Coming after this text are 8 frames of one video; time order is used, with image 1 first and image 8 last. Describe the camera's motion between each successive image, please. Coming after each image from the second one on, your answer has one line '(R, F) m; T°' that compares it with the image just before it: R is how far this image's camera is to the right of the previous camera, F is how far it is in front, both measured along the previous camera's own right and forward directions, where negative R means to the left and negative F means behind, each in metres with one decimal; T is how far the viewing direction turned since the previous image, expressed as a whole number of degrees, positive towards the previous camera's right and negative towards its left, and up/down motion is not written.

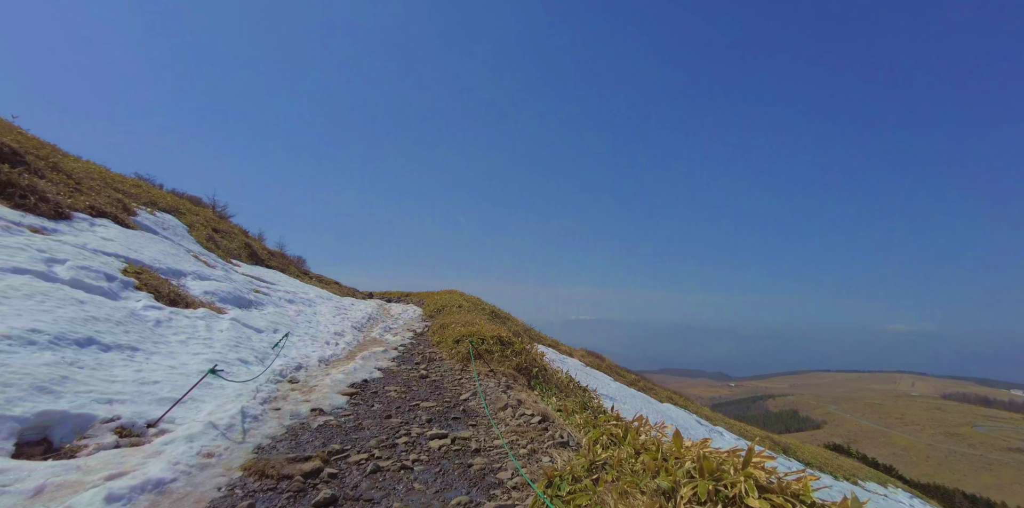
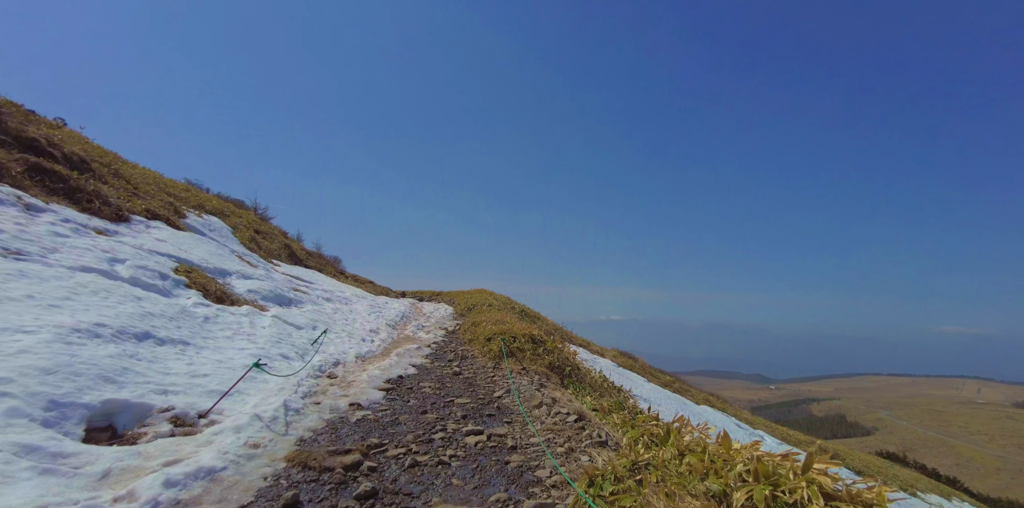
(-0.1, 0.0) m; -4°
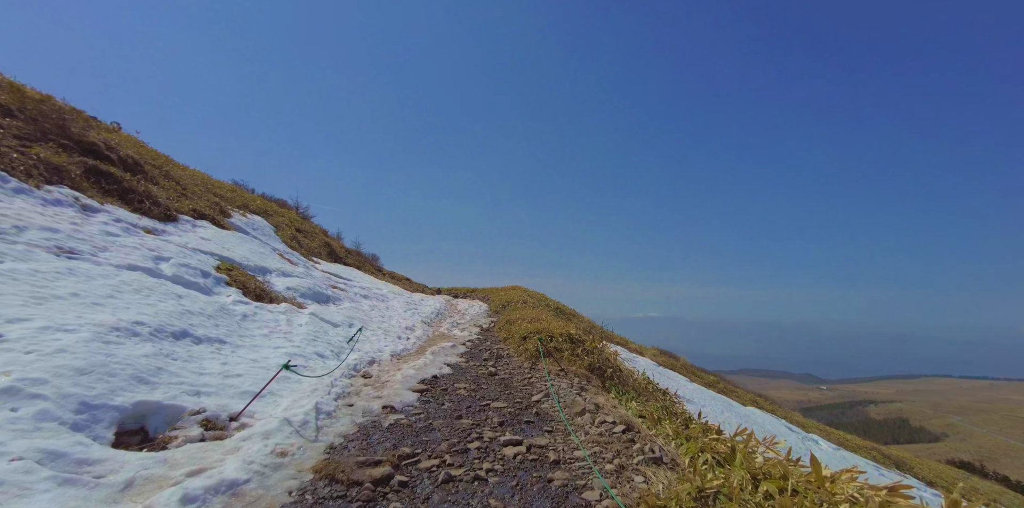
(-0.1, +0.5) m; -4°
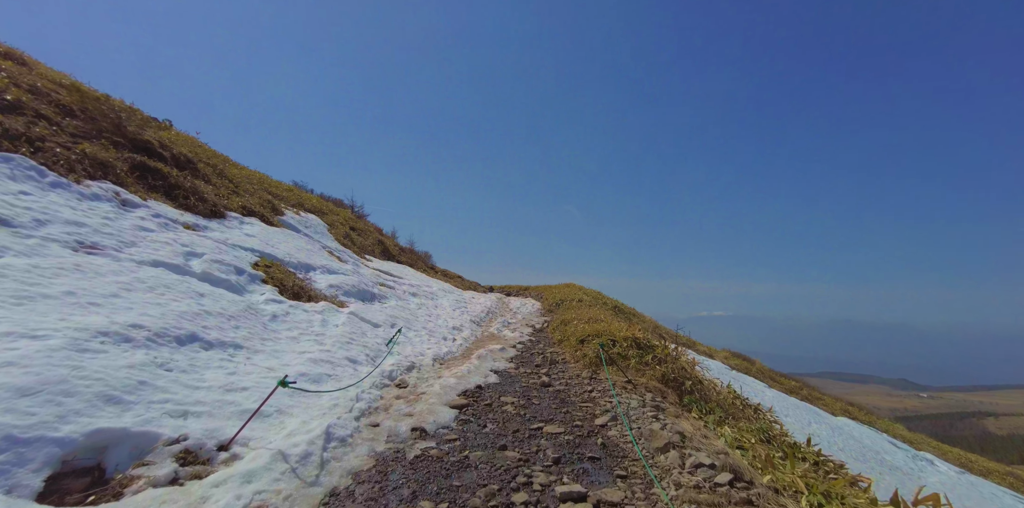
(0.0, +1.5) m; -7°
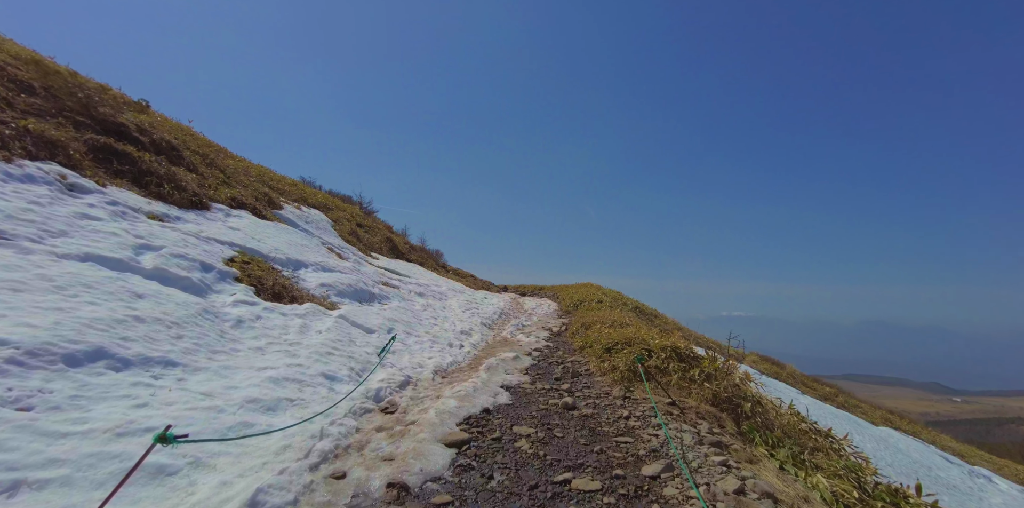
(0.0, +1.8) m; -2°
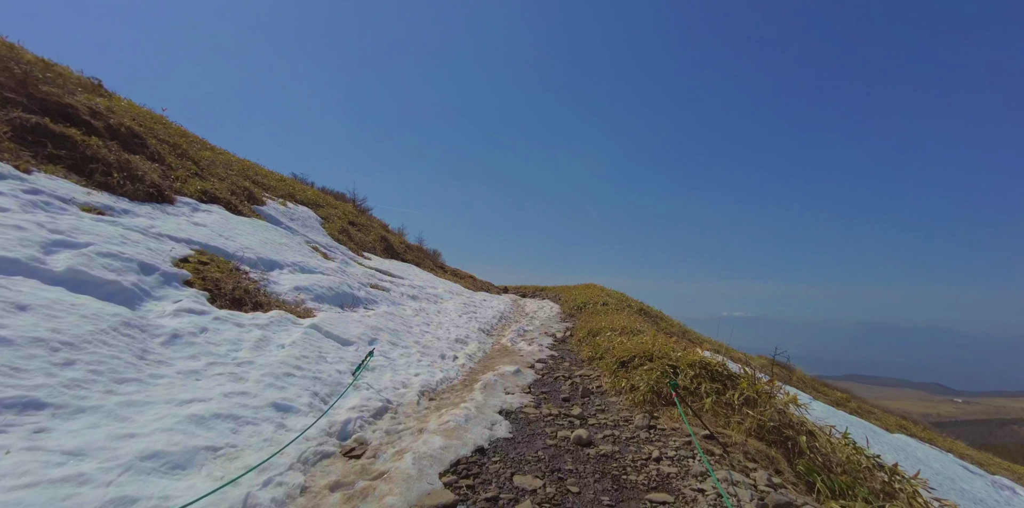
(0.0, +1.5) m; 0°
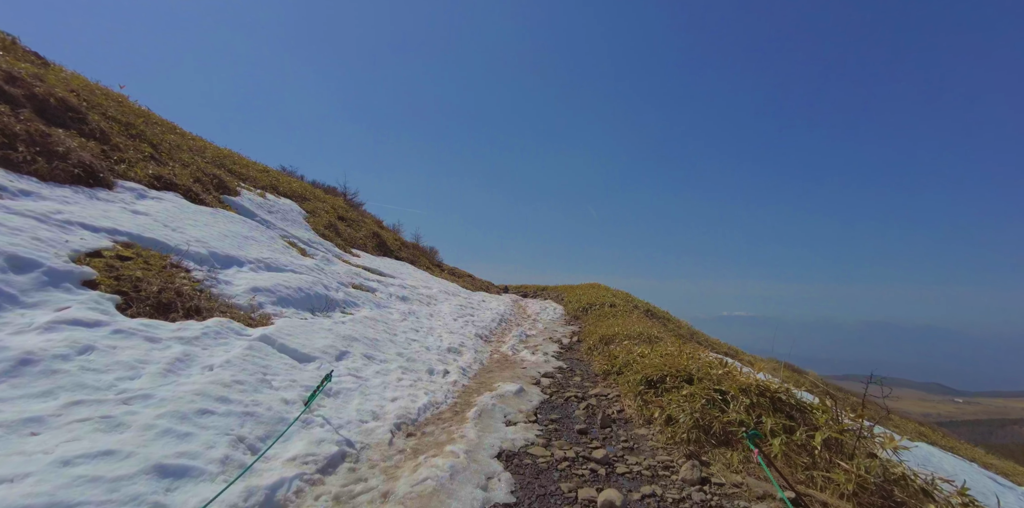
(0.0, +2.0) m; 0°
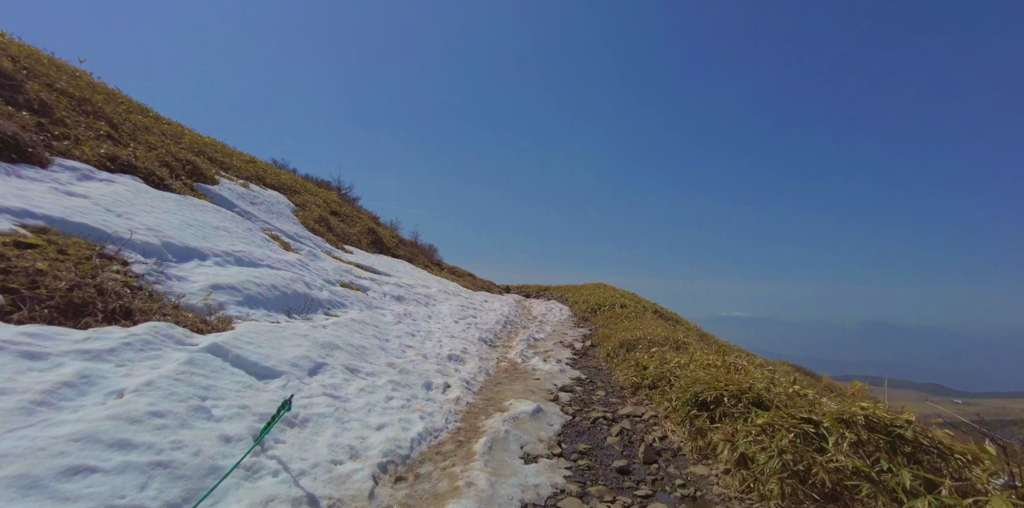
(-0.3, +1.7) m; 0°
